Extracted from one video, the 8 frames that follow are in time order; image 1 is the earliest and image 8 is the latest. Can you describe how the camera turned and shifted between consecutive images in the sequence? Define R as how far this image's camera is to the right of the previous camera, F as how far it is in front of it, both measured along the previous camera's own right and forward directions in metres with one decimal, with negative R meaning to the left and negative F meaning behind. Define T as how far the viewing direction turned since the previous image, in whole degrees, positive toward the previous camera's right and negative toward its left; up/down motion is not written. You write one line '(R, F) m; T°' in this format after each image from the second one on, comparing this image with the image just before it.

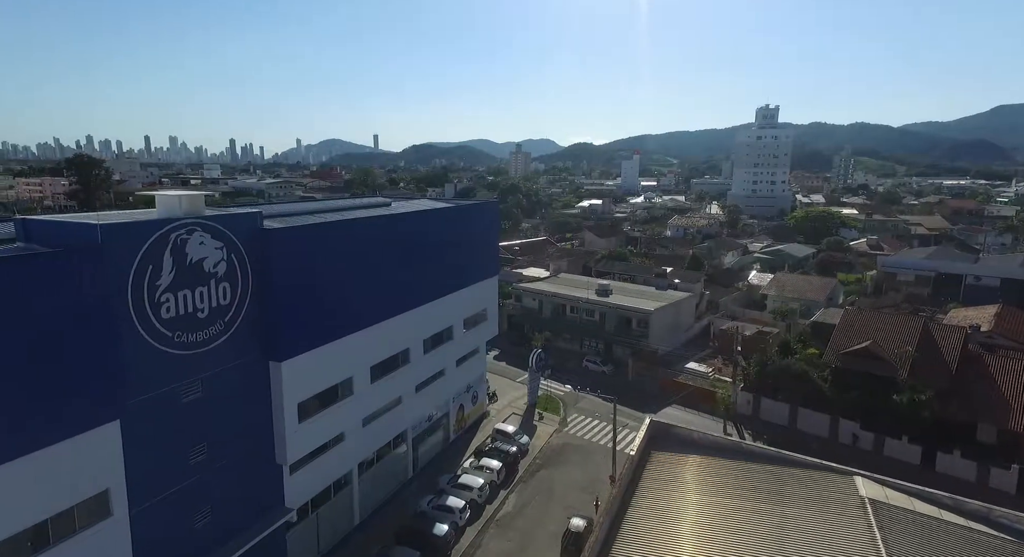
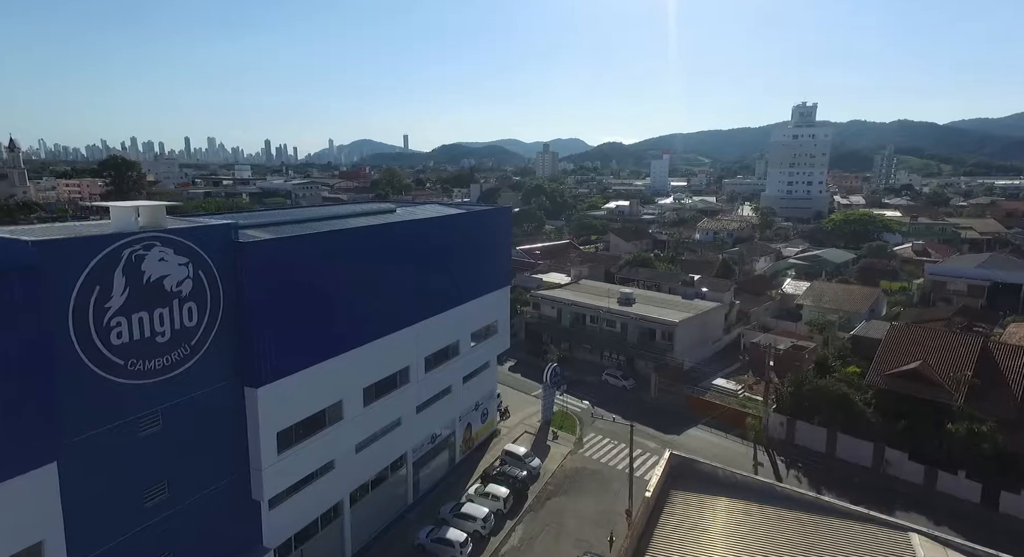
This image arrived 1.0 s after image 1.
(+0.6, +1.4) m; -3°
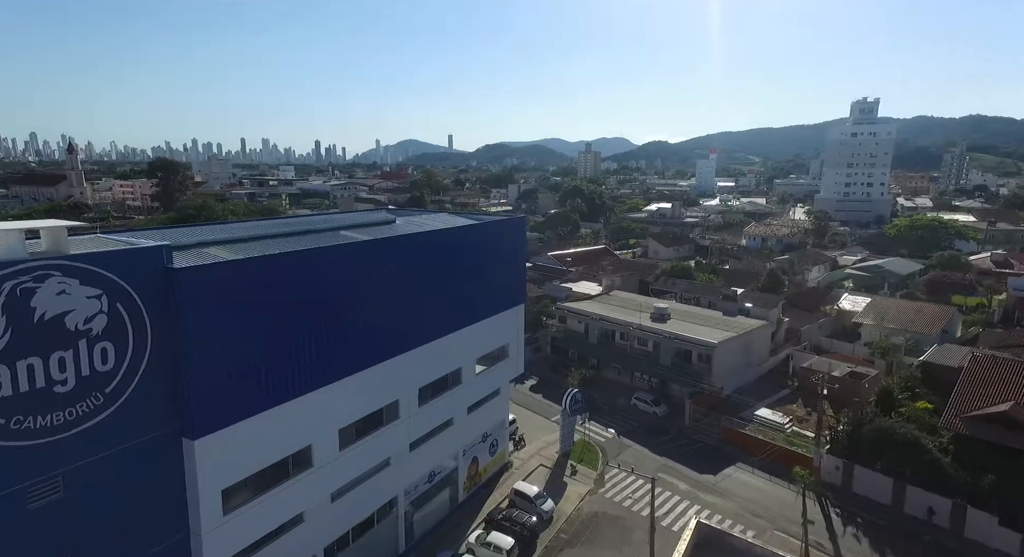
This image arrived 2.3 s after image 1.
(+1.0, +2.2) m; -4°
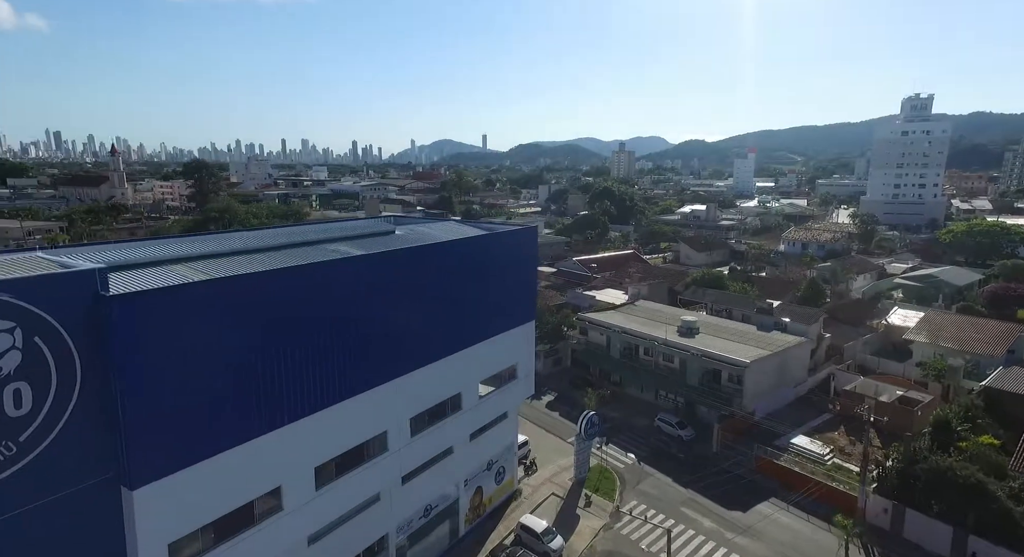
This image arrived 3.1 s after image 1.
(+0.7, +1.5) m; -3°
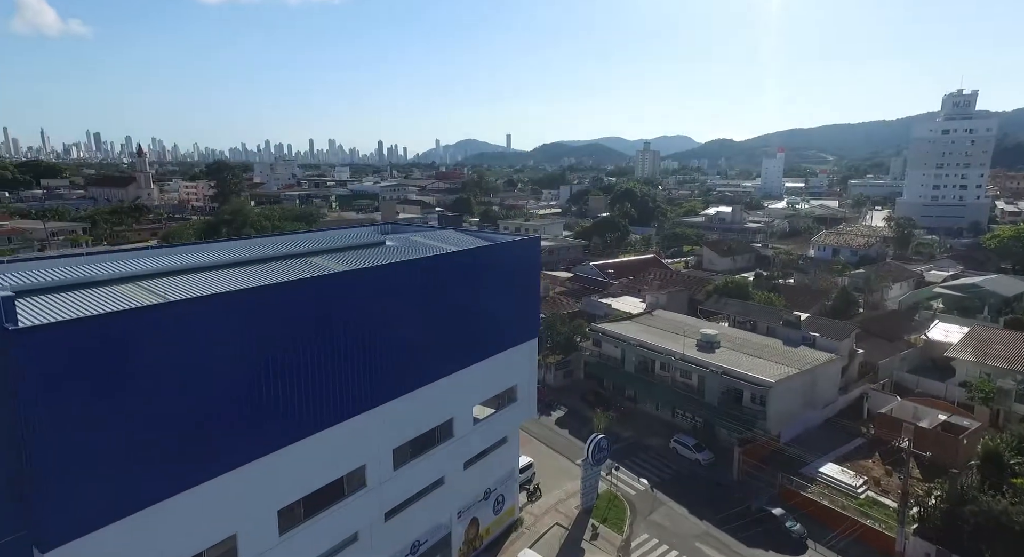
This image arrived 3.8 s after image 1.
(+0.7, +1.4) m; -2°
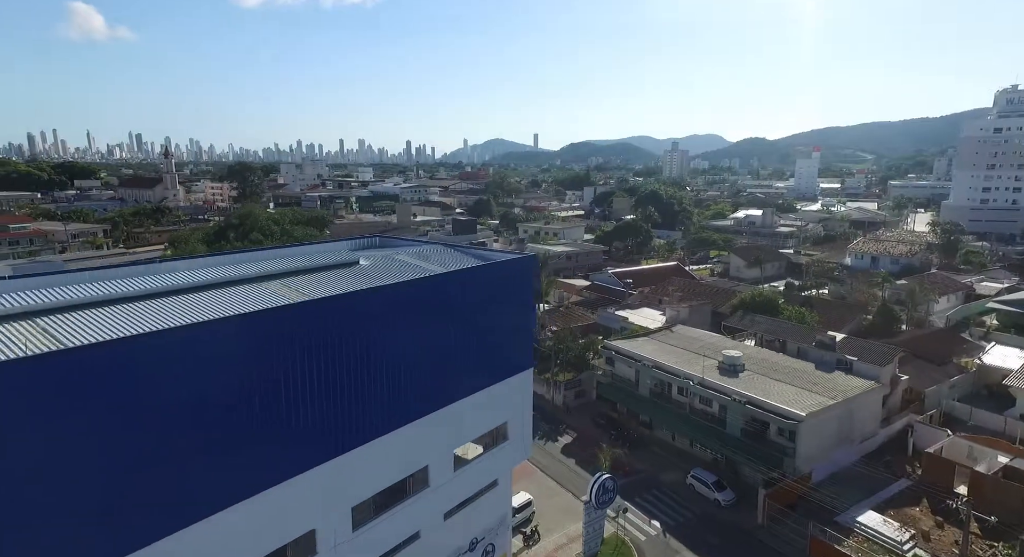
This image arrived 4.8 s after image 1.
(+0.9, +1.9) m; -3°
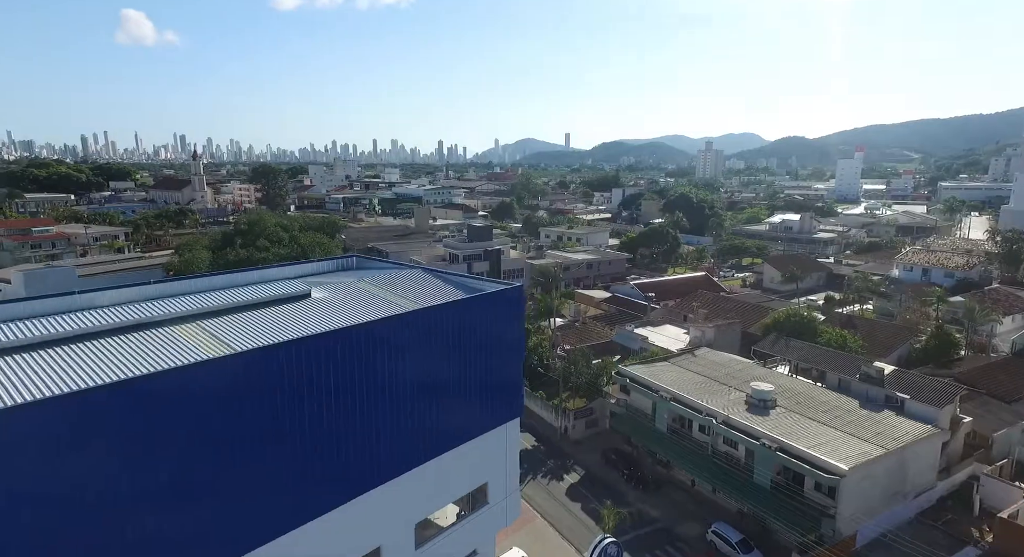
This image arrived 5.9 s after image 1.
(+1.0, +2.3) m; -3°
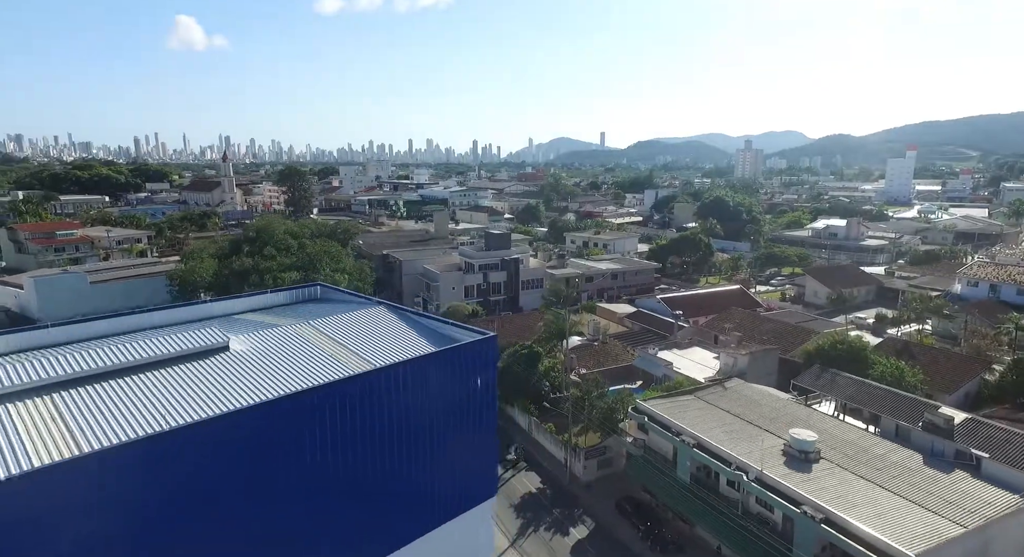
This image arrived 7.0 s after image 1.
(+1.0, +2.5) m; -3°
